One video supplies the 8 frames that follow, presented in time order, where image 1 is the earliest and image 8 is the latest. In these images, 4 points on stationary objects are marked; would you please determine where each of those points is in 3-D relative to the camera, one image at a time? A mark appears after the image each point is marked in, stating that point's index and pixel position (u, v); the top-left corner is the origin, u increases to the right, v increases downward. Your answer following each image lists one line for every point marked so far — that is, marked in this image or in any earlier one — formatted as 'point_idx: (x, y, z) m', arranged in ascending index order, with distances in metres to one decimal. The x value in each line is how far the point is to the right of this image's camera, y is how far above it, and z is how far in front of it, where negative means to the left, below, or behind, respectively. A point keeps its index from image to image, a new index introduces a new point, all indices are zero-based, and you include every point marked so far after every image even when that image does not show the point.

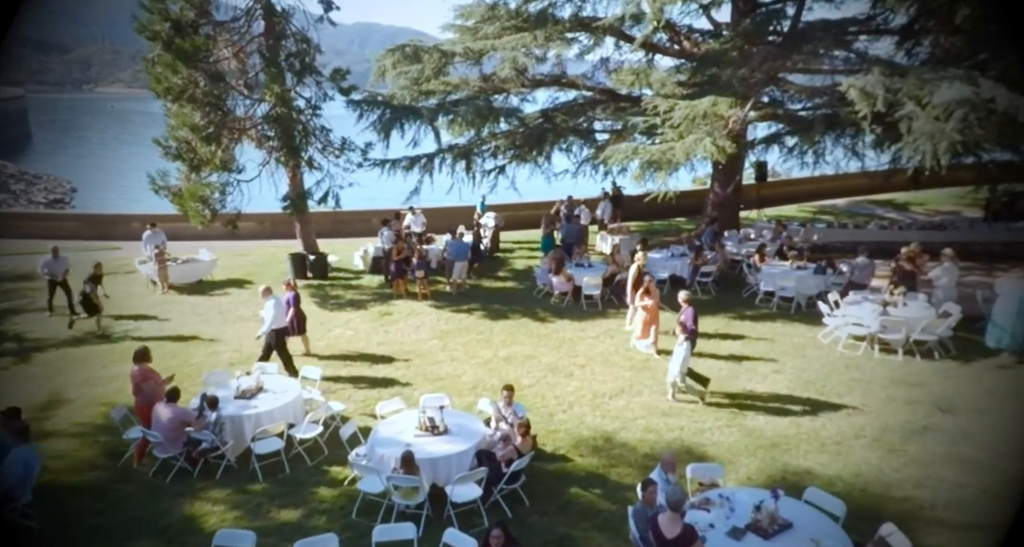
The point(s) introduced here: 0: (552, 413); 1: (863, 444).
0: (+0.4, -1.5, +10.2) m
1: (+3.3, -1.6, +9.3) m
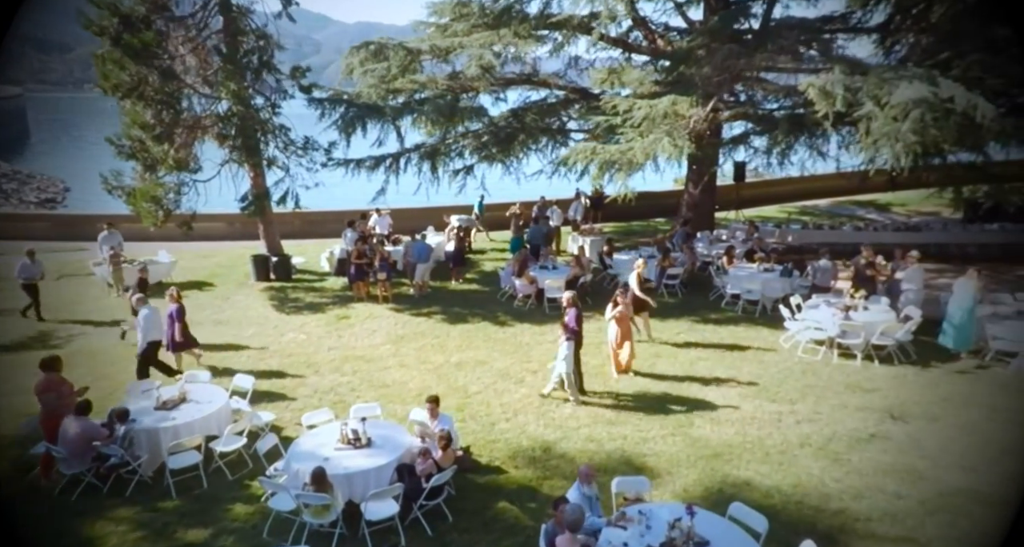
0: (-0.2, -1.5, +9.9) m
1: (+2.7, -1.7, +9.0) m
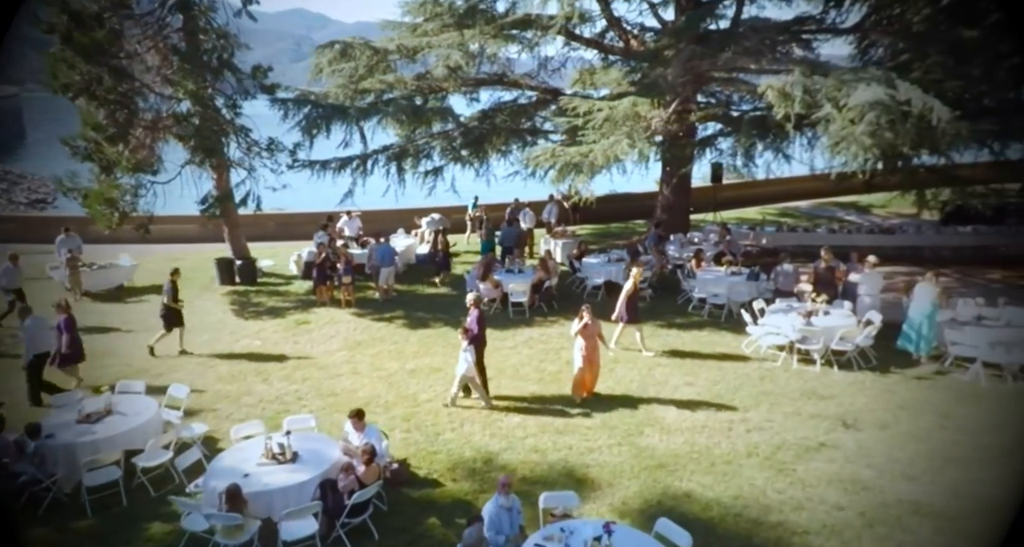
0: (-0.7, -1.6, +9.7) m
1: (+2.2, -1.7, +8.8) m
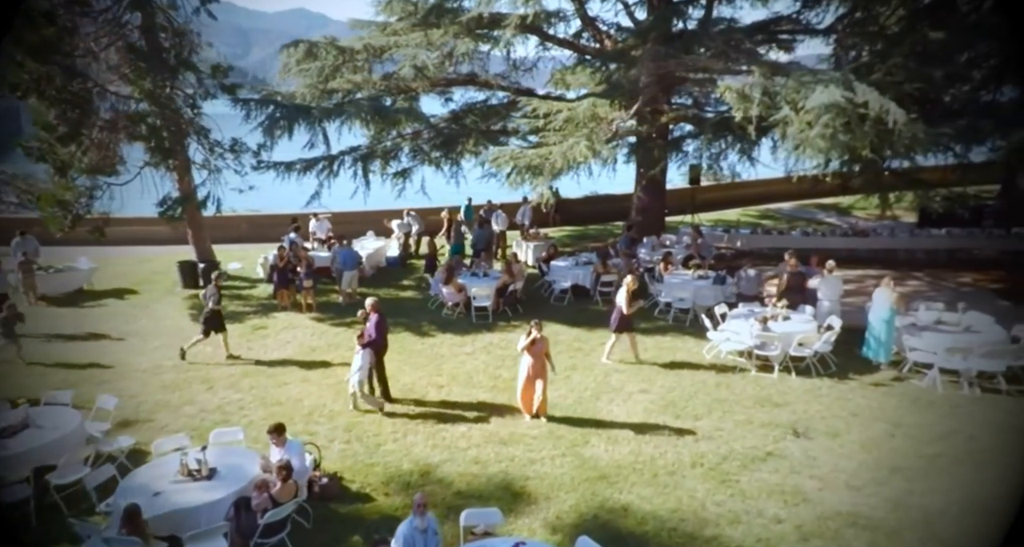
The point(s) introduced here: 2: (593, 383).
0: (-1.3, -1.7, +9.4) m
1: (+1.7, -1.8, +8.6) m
2: (+1.0, -1.4, +12.0) m
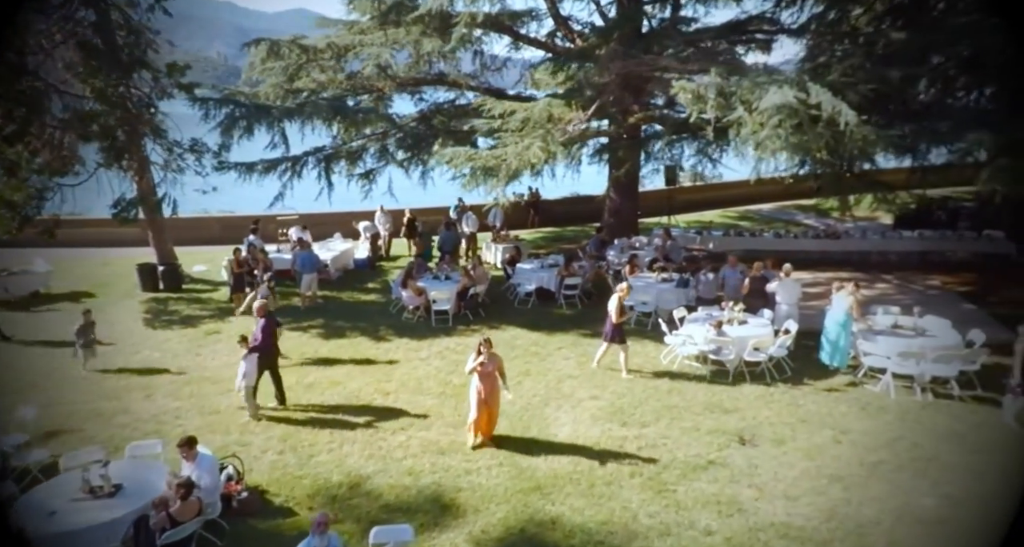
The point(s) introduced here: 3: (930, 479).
0: (-1.9, -1.7, +9.2) m
1: (+1.1, -1.8, +8.4) m
2: (+0.4, -1.4, +11.8) m
3: (+3.8, -1.9, +8.8) m
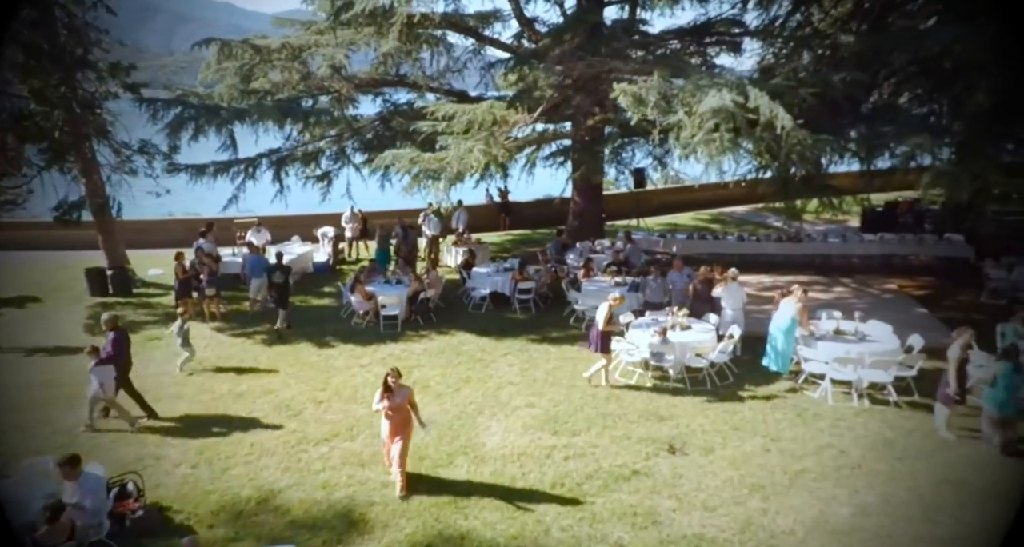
0: (-2.6, -1.8, +8.9) m
1: (+0.4, -1.9, +8.2) m
2: (-0.4, -1.5, +11.6) m
3: (+3.1, -1.9, +8.7) m
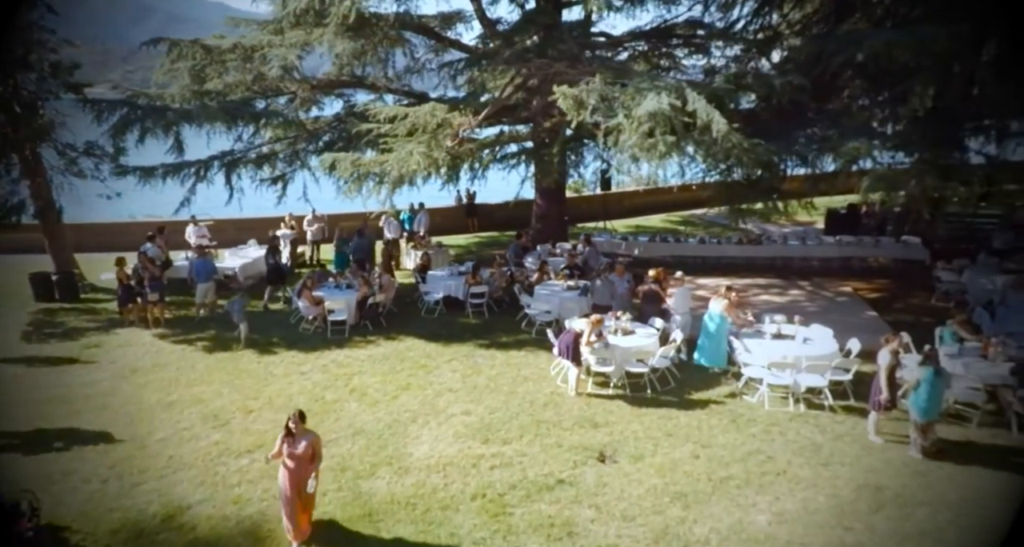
0: (-3.3, -1.8, +8.7) m
1: (-0.3, -2.0, +8.0) m
2: (-1.1, -1.5, +11.4) m
3: (+2.4, -2.0, +8.6) m
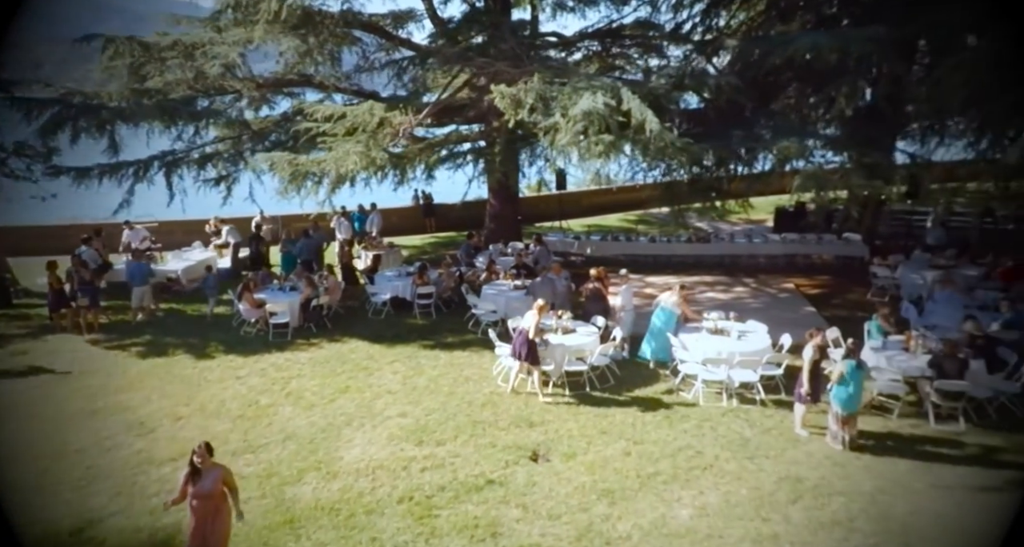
0: (-3.9, -1.9, +8.5) m
1: (-0.9, -2.0, +7.9) m
2: (-1.9, -1.6, +11.3) m
3: (+1.8, -2.0, +8.6) m
